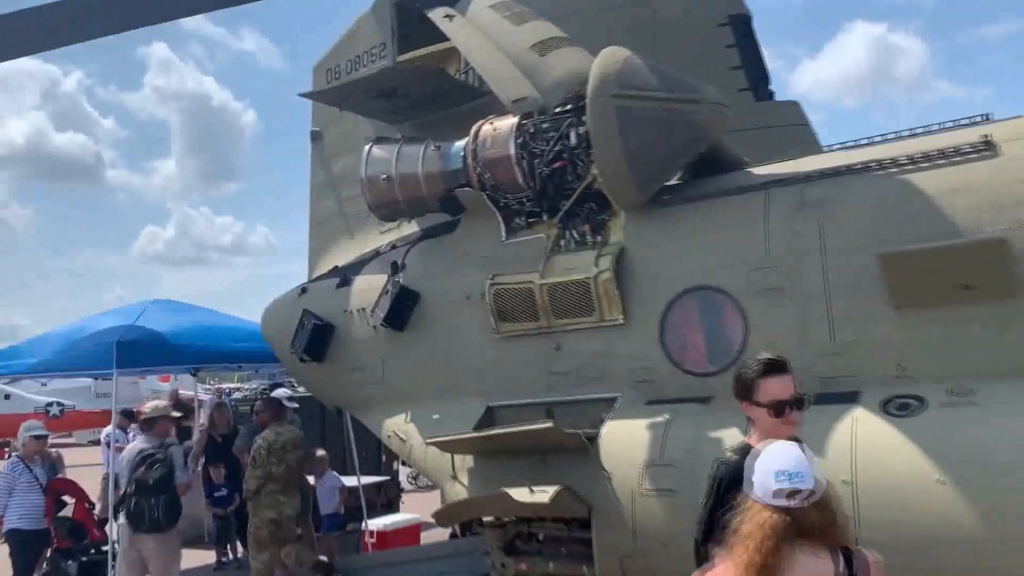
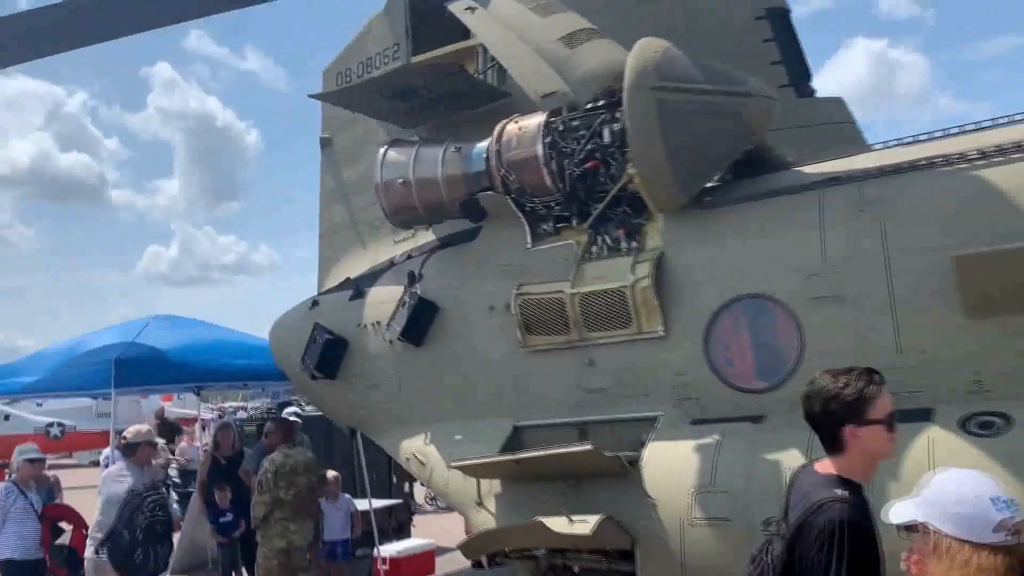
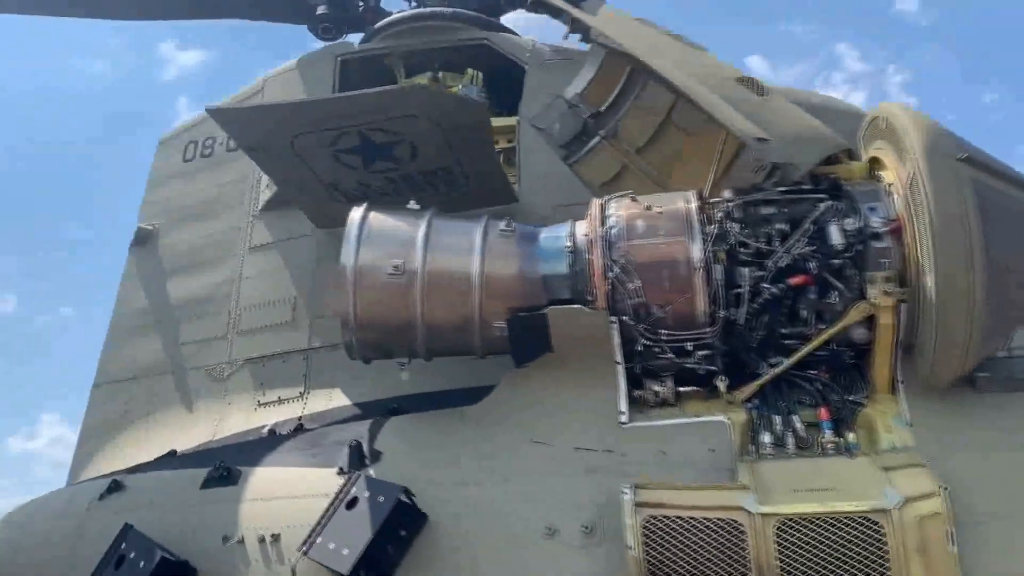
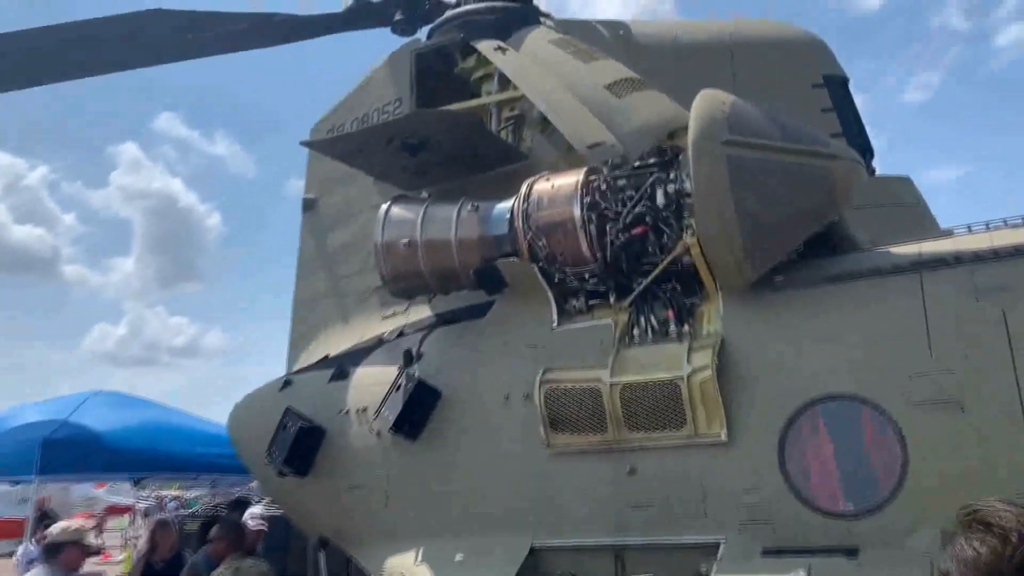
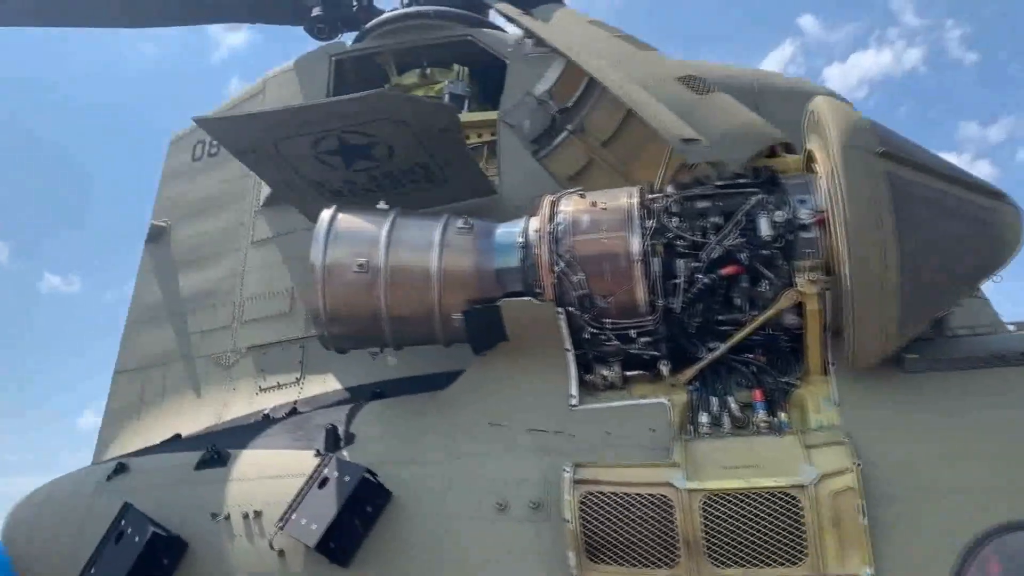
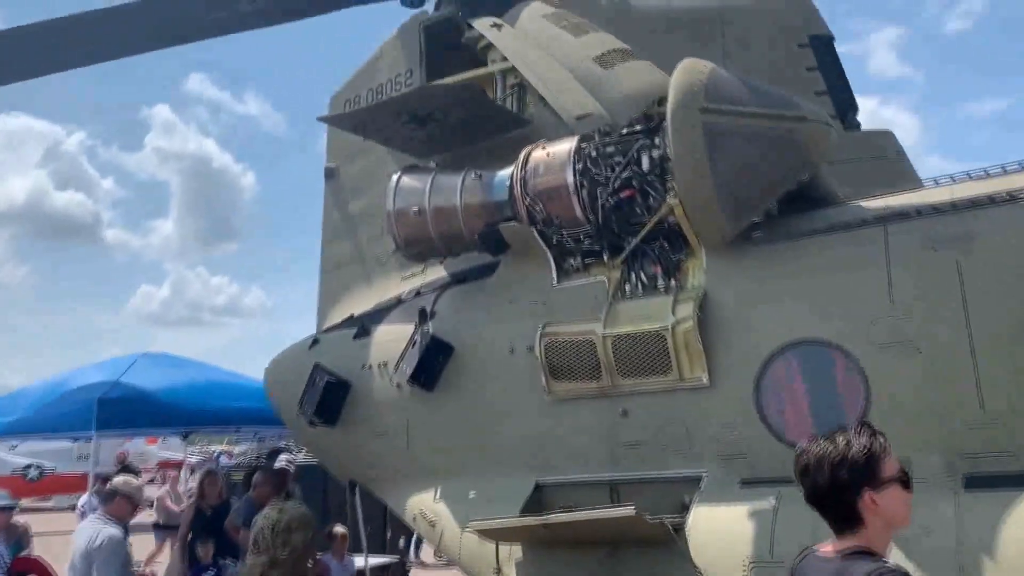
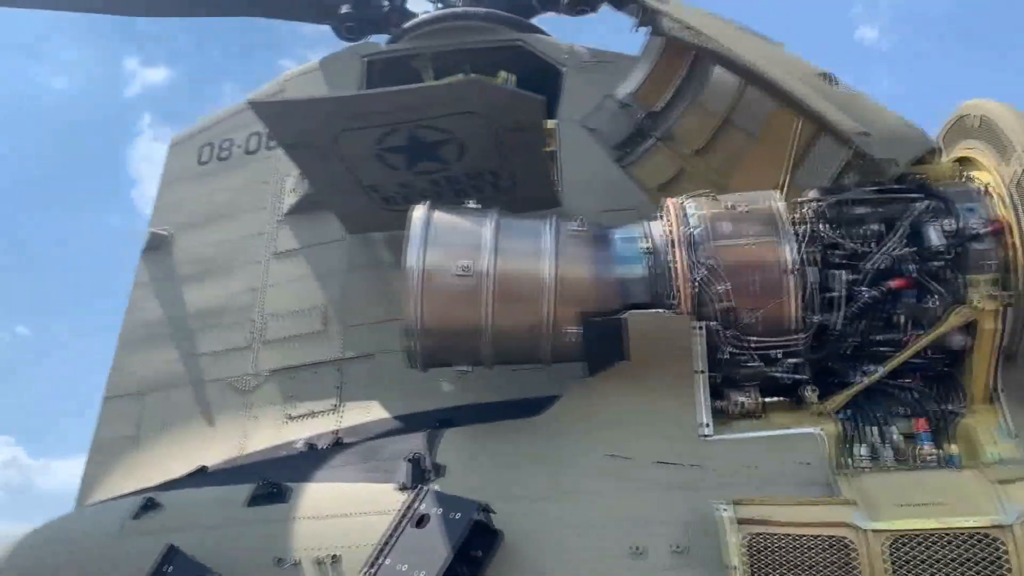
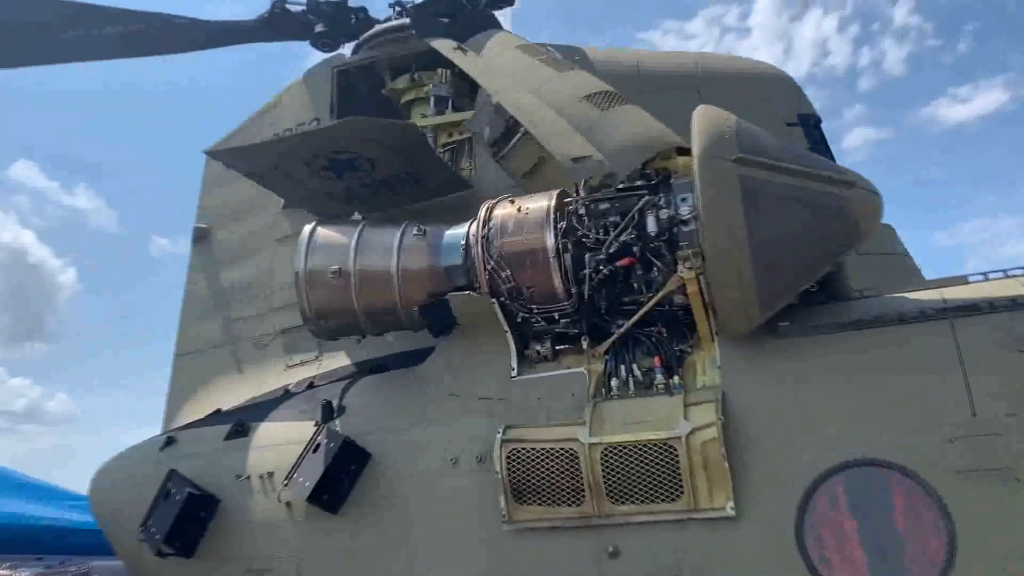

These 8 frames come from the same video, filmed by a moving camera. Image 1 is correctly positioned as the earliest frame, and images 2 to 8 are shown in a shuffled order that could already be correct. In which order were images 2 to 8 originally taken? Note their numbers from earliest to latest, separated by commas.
2, 6, 4, 8, 5, 3, 7
